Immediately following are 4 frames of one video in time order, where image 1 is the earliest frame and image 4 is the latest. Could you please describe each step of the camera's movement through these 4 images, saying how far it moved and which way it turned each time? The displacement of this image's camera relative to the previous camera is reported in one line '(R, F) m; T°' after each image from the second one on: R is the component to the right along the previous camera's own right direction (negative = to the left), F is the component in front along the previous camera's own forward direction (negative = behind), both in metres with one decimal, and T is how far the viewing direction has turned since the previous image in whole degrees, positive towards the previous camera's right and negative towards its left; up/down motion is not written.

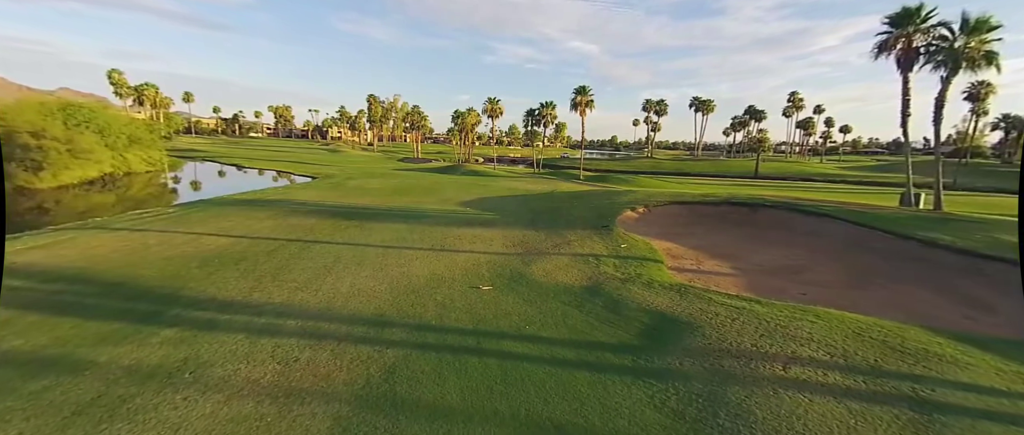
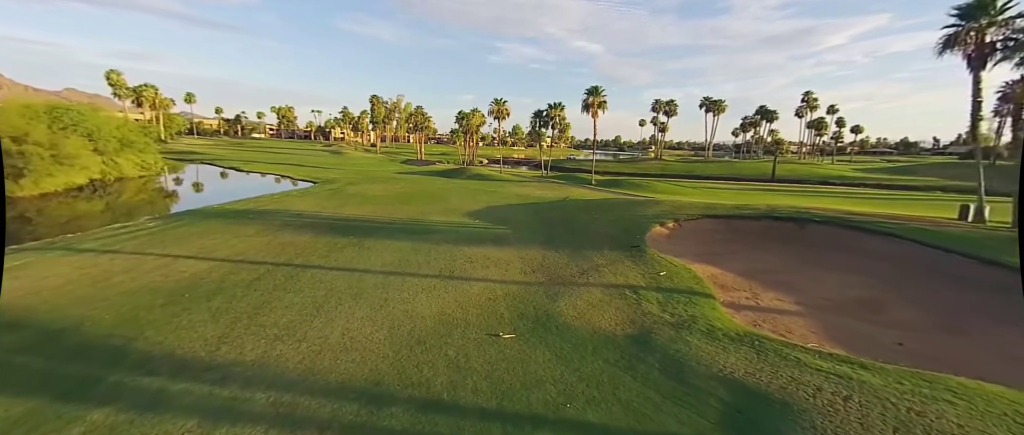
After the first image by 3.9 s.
(-0.5, +1.8) m; 0°
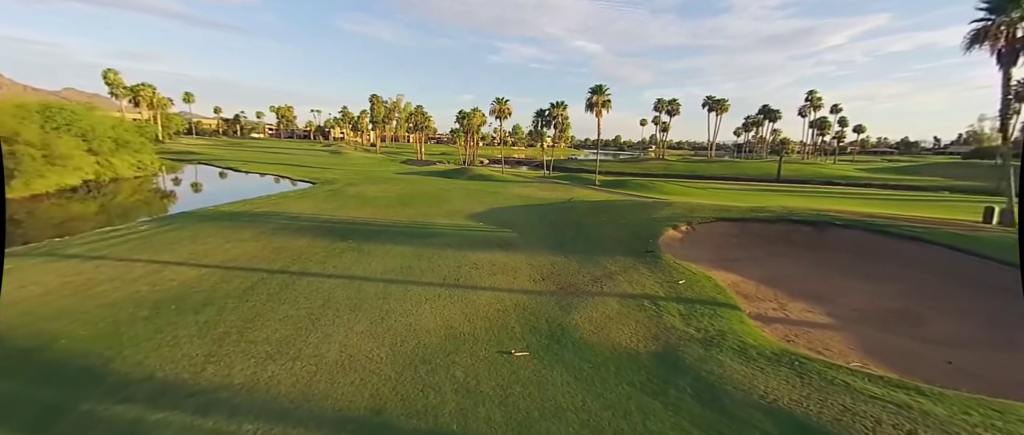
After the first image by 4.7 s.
(-0.2, +0.6) m; 0°
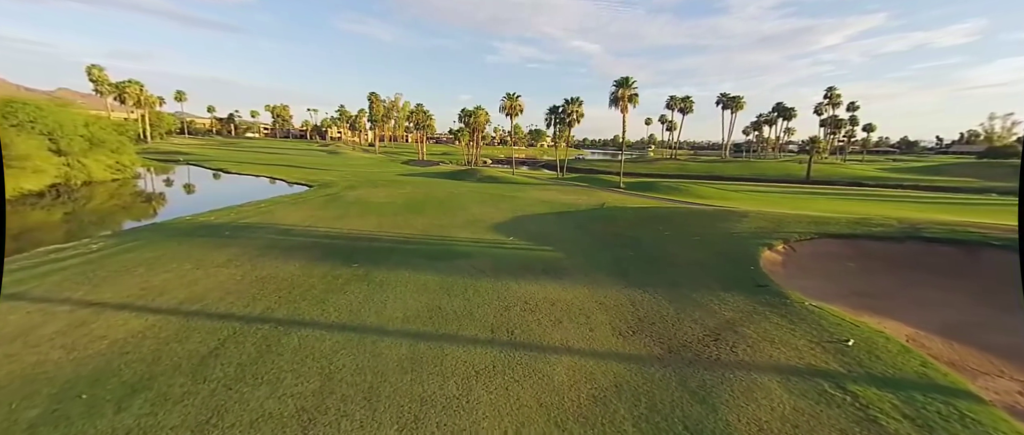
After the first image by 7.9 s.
(-1.6, +3.3) m; 0°
